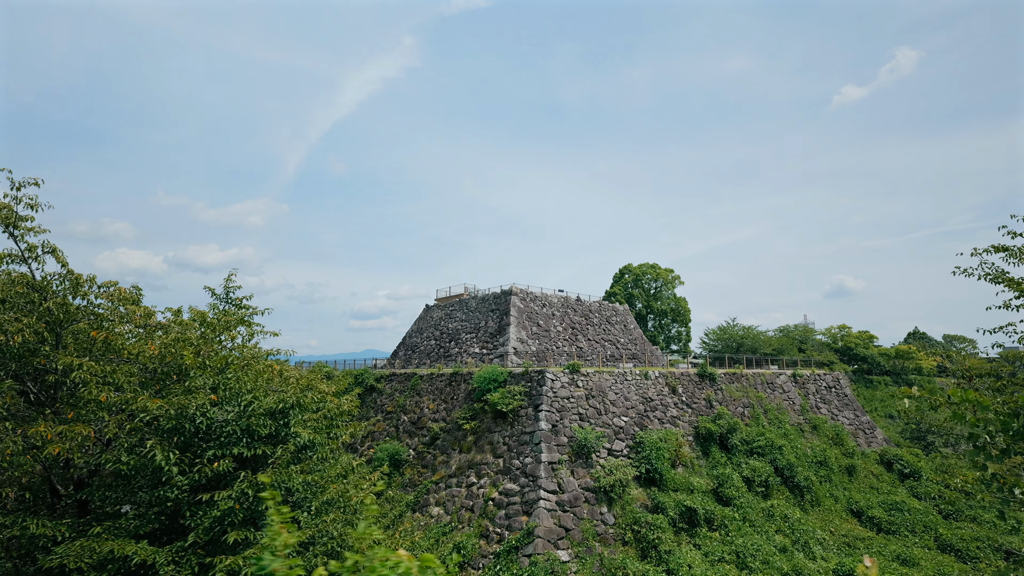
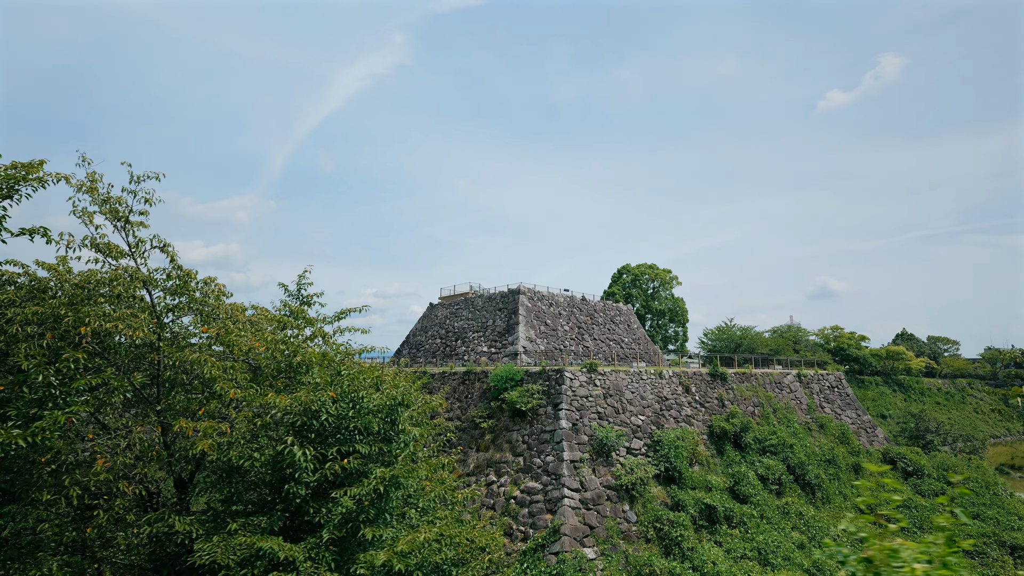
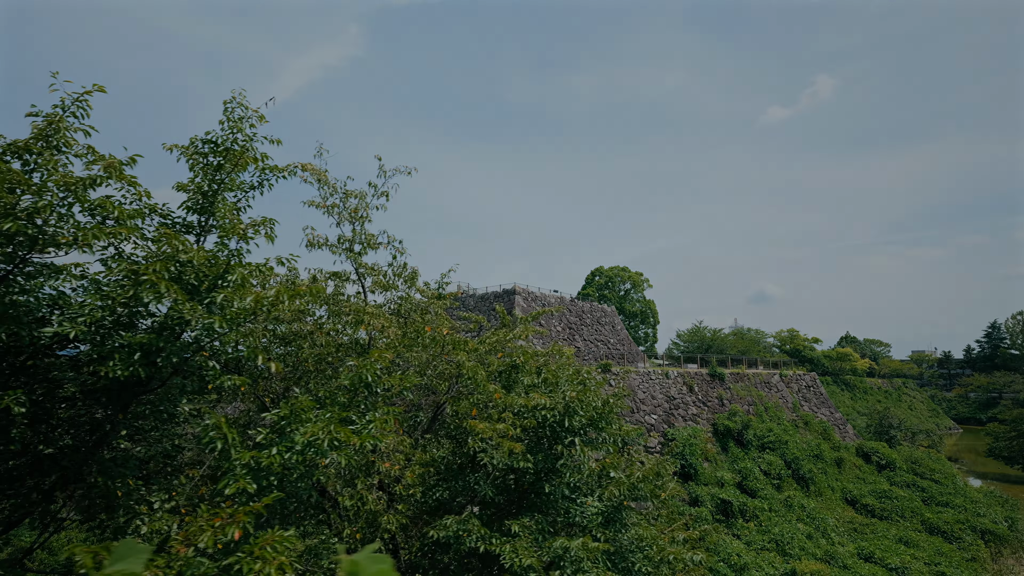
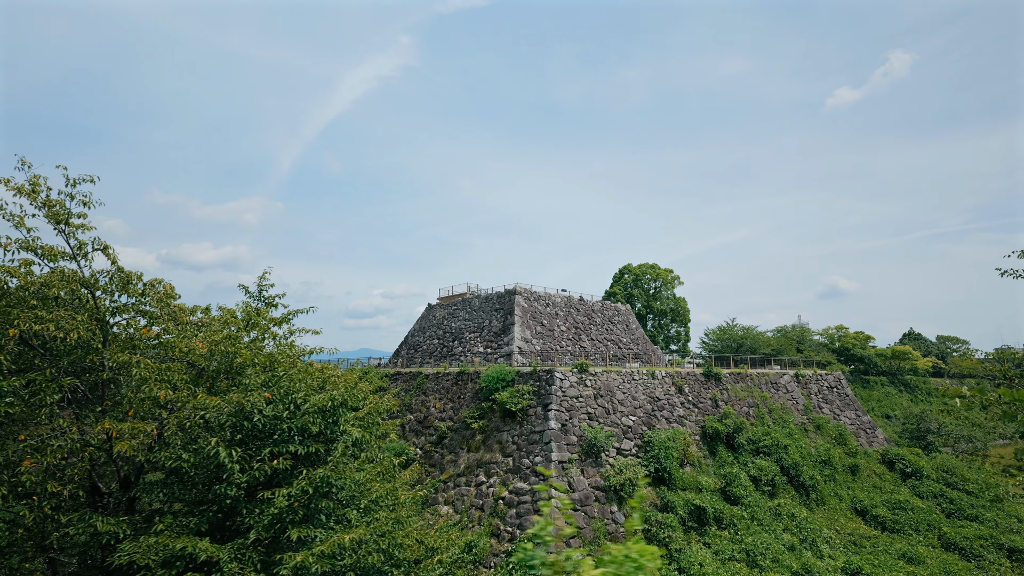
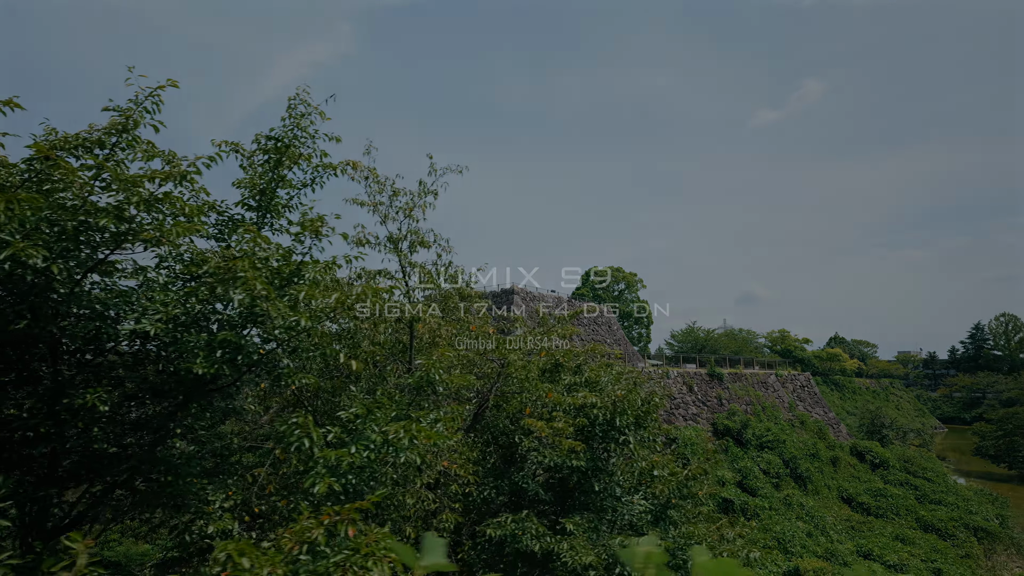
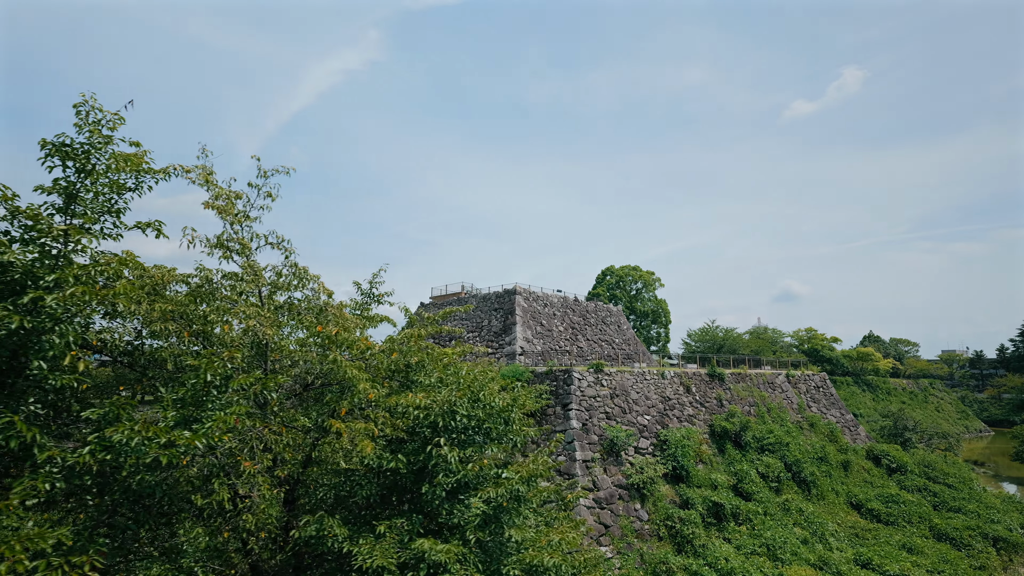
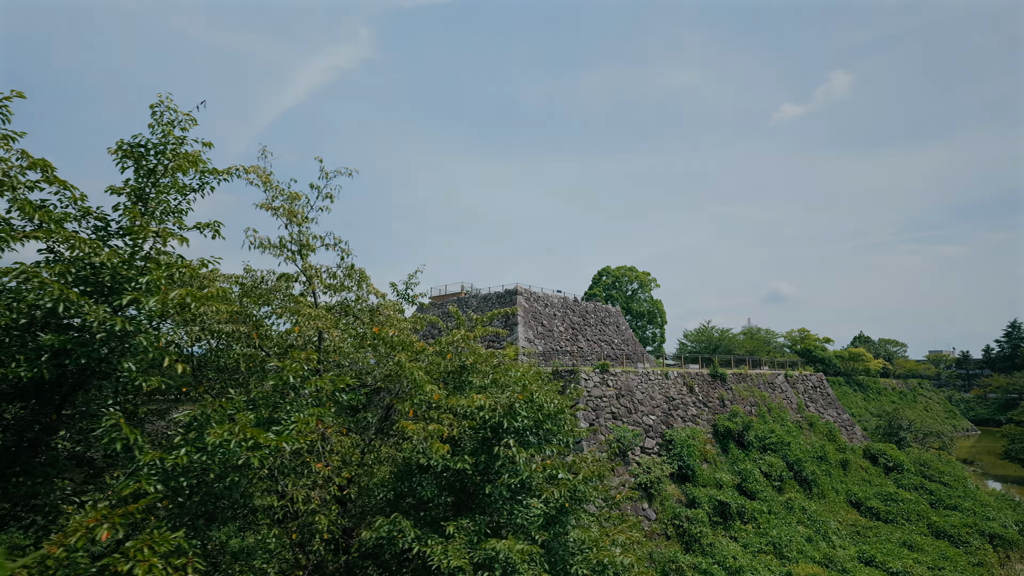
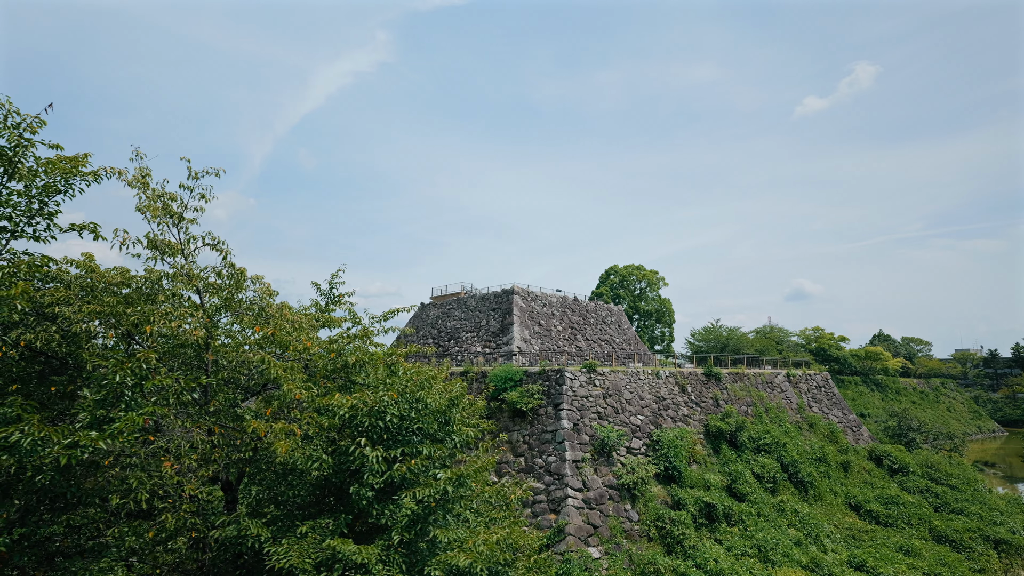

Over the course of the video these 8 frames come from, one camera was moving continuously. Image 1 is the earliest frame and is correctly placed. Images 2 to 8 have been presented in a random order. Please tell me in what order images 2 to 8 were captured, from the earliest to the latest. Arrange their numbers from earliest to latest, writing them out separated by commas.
4, 2, 8, 6, 7, 3, 5
